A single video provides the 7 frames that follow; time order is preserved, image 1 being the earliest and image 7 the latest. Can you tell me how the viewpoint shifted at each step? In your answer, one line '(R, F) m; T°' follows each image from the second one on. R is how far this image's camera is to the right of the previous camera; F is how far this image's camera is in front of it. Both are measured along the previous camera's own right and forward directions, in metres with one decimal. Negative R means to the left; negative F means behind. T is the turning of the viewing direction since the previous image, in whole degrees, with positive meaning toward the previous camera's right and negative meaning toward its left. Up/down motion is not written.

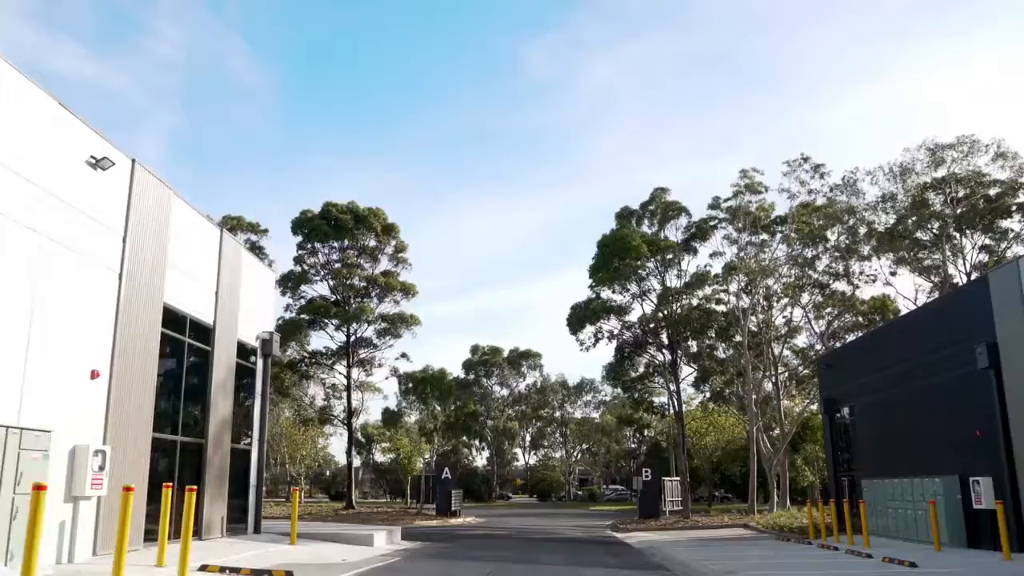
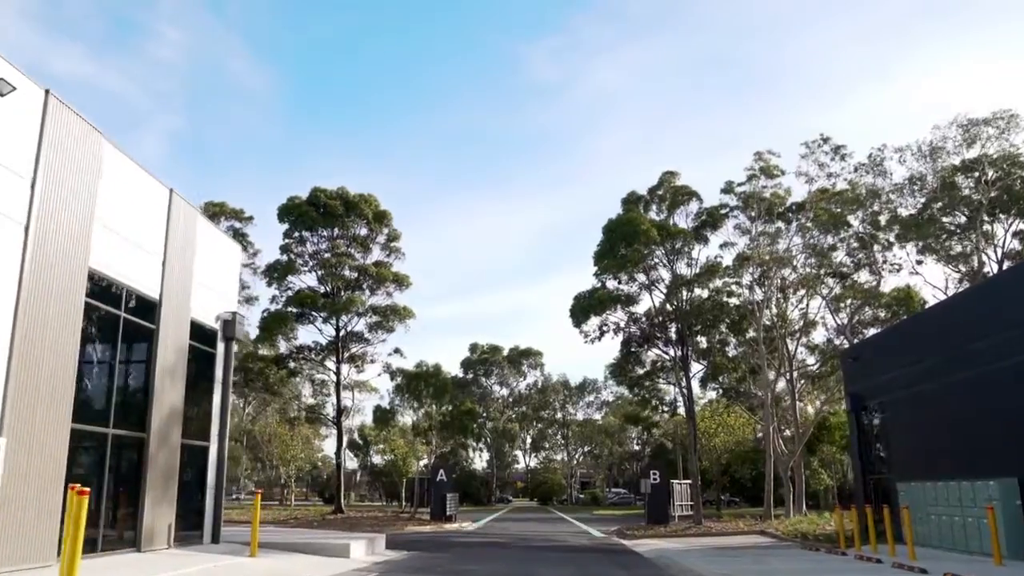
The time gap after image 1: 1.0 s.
(+0.1, +1.9) m; 0°
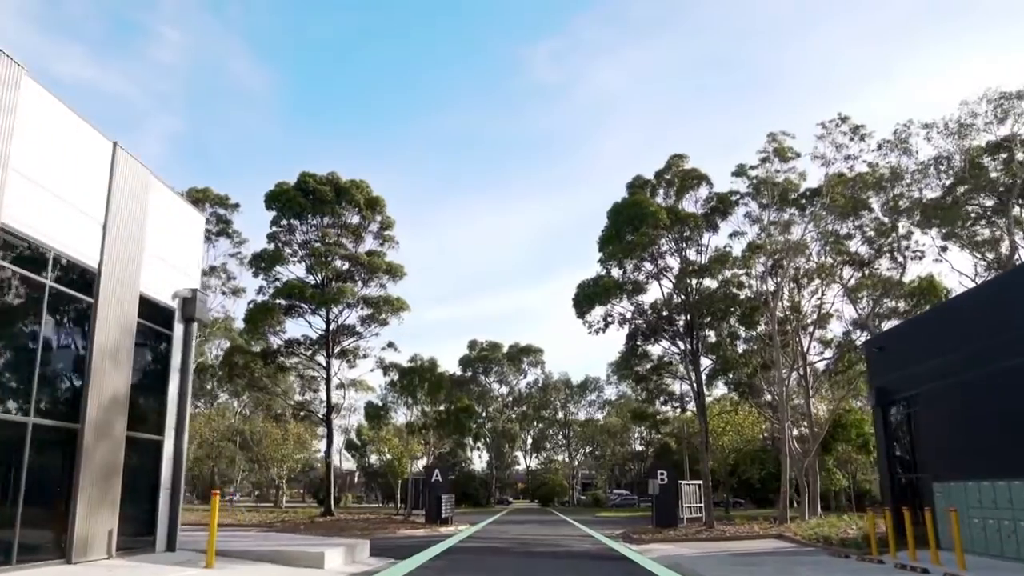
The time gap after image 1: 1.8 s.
(0.0, +1.6) m; 0°
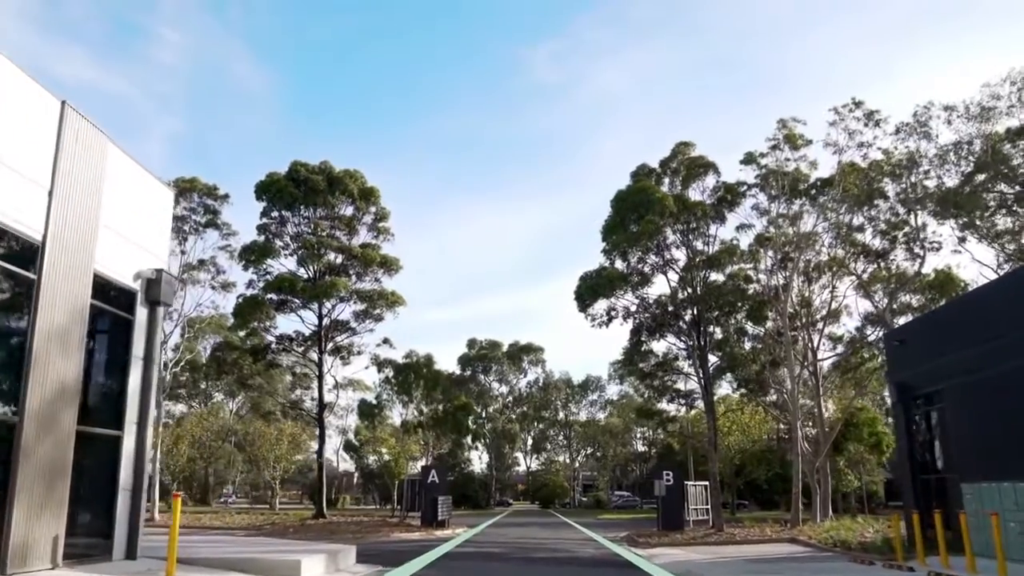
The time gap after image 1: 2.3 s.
(0.0, +1.1) m; 0°
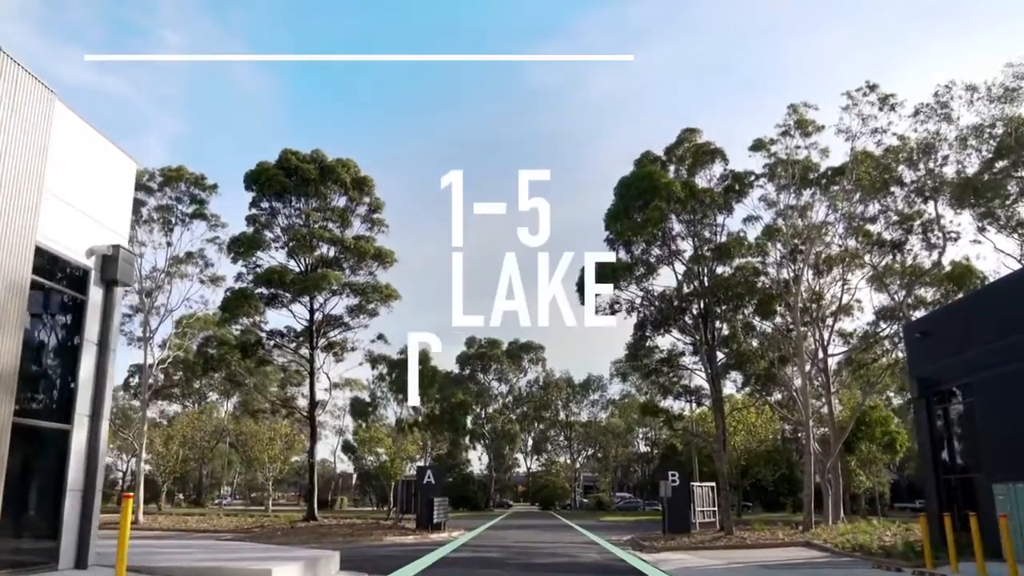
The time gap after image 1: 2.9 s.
(0.0, +1.1) m; 0°
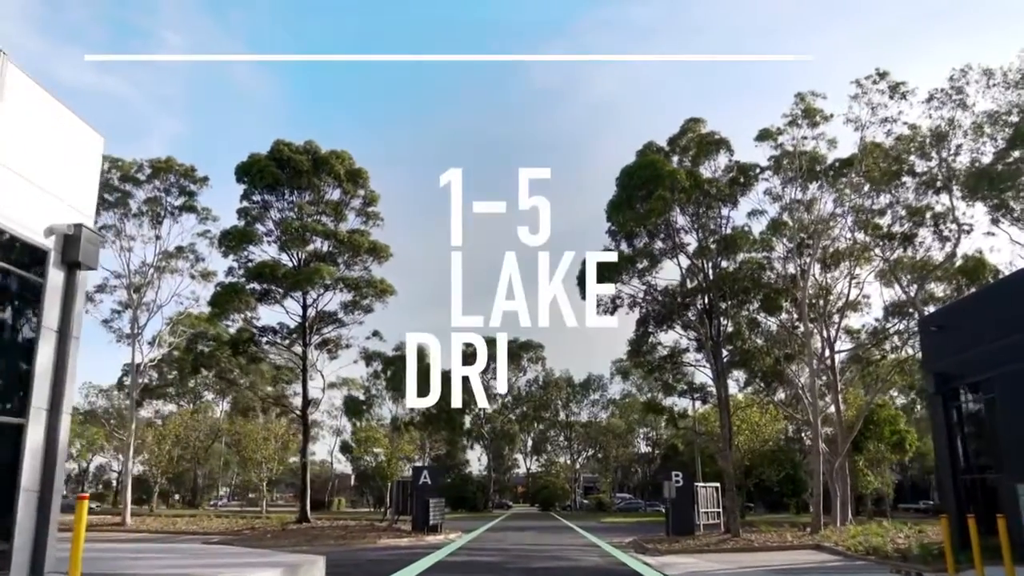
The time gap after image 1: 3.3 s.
(0.0, +0.8) m; 0°
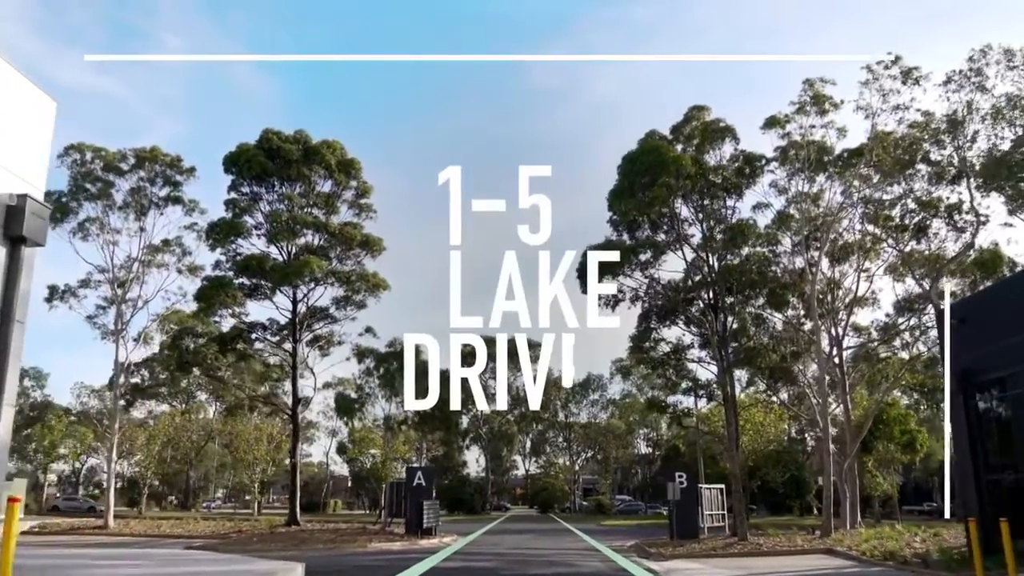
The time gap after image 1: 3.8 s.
(0.0, +0.9) m; 0°
